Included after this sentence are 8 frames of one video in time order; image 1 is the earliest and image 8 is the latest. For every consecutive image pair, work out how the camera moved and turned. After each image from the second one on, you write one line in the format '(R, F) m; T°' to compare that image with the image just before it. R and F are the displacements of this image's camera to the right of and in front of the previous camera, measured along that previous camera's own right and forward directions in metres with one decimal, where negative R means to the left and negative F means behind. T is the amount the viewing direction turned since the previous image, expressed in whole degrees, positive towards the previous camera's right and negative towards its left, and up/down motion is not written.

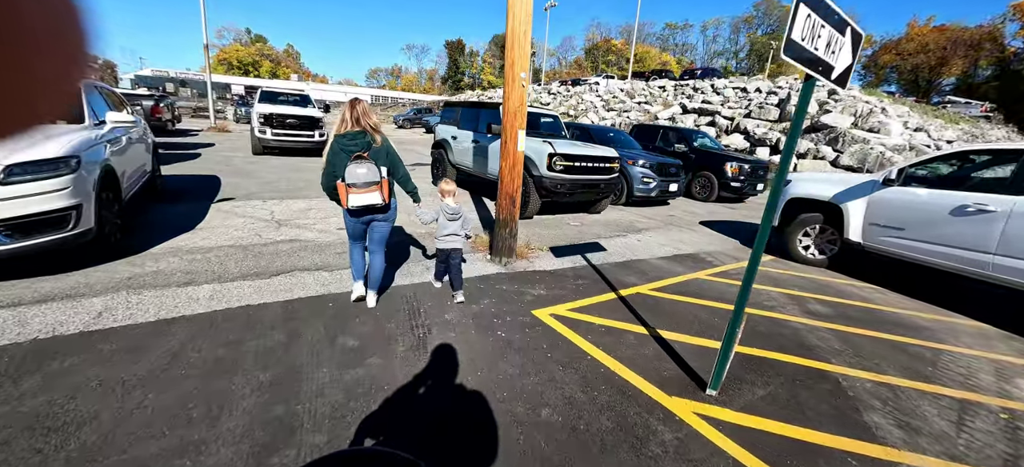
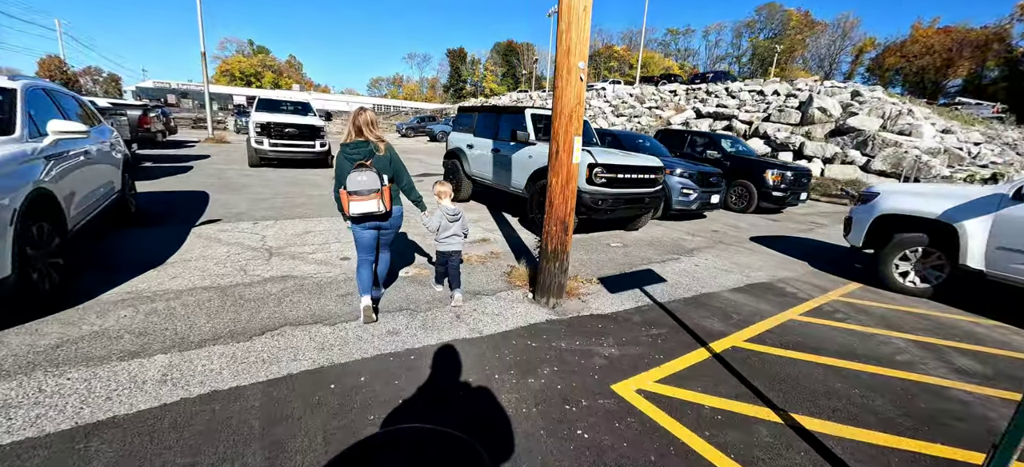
(-0.4, +0.9) m; 0°
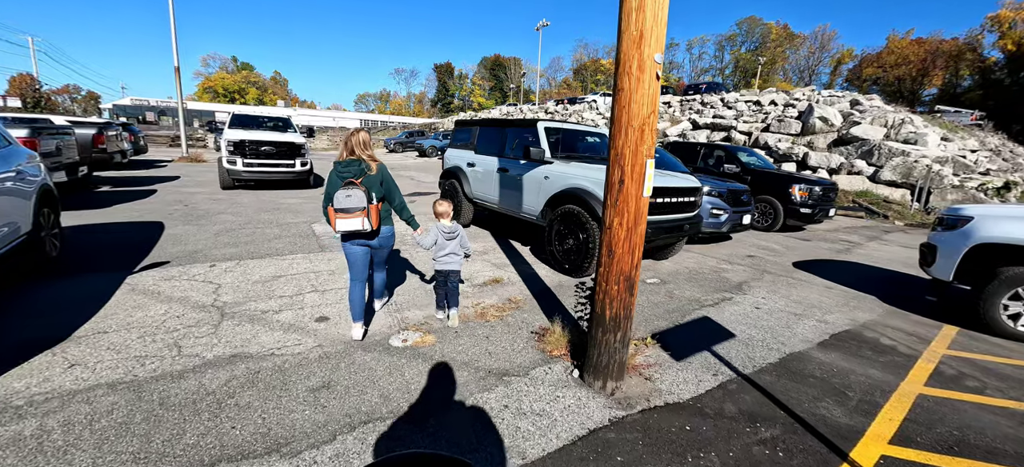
(-0.3, +1.0) m; +2°
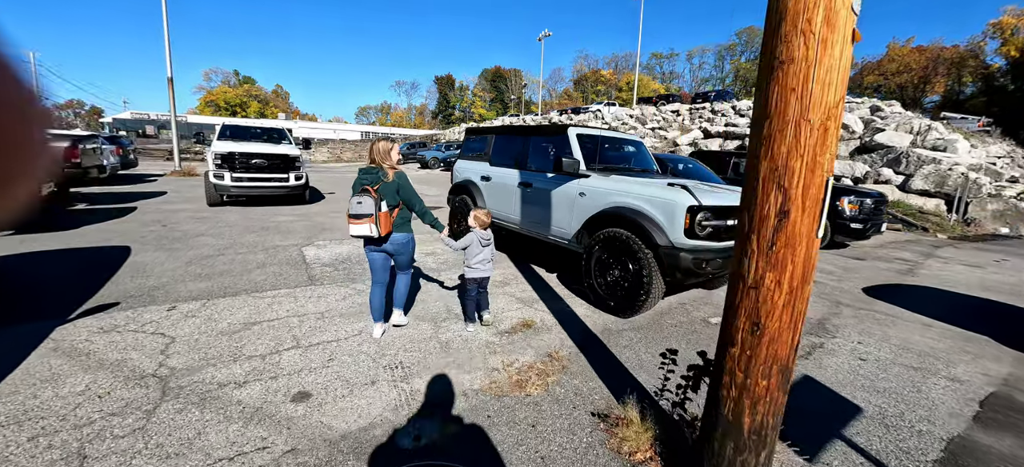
(-0.3, +0.9) m; 0°
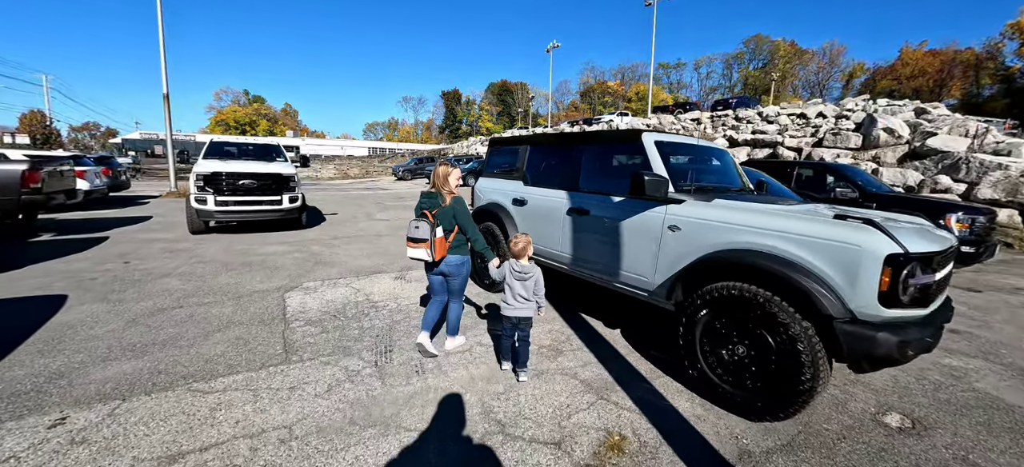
(-0.4, +1.3) m; -1°
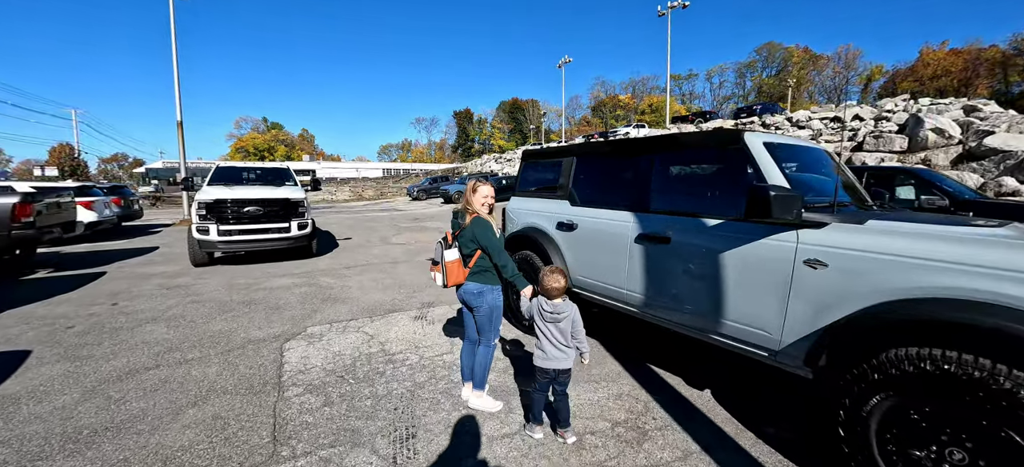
(-0.3, +0.8) m; -2°
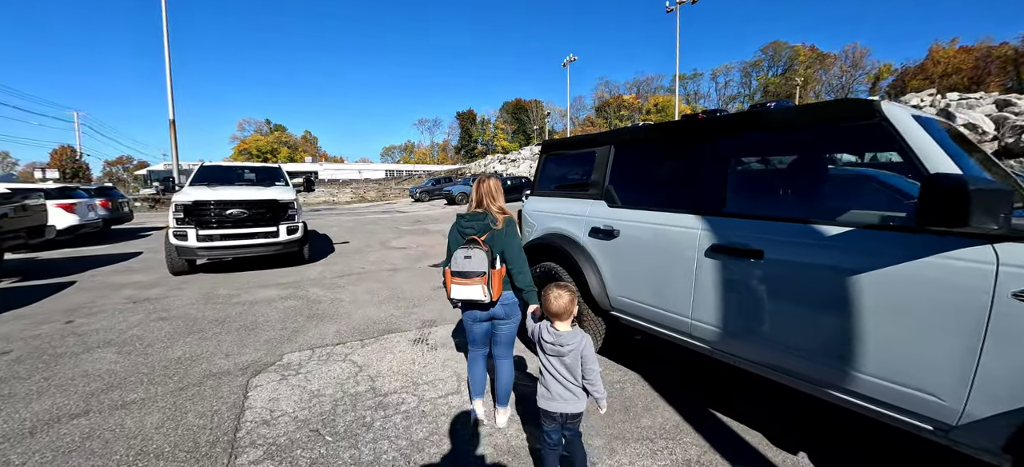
(-0.1, +0.7) m; 0°
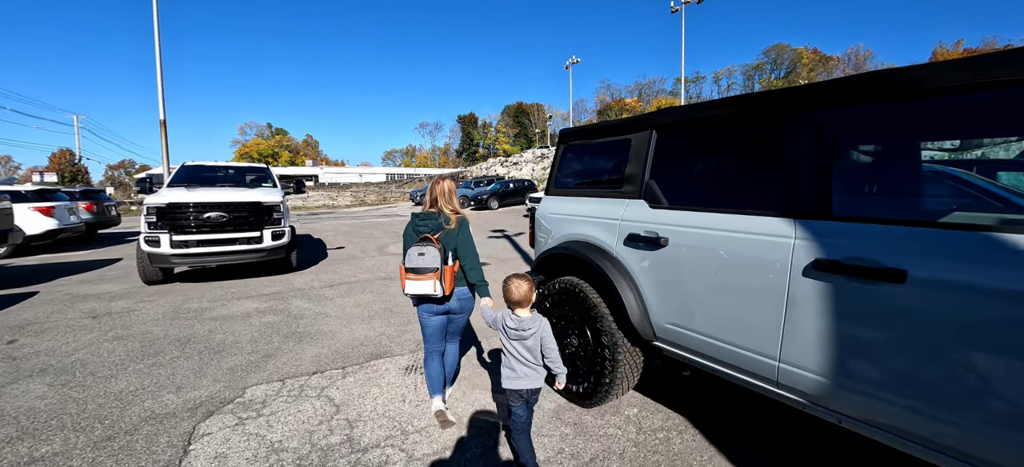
(-0.1, +0.6) m; 0°
